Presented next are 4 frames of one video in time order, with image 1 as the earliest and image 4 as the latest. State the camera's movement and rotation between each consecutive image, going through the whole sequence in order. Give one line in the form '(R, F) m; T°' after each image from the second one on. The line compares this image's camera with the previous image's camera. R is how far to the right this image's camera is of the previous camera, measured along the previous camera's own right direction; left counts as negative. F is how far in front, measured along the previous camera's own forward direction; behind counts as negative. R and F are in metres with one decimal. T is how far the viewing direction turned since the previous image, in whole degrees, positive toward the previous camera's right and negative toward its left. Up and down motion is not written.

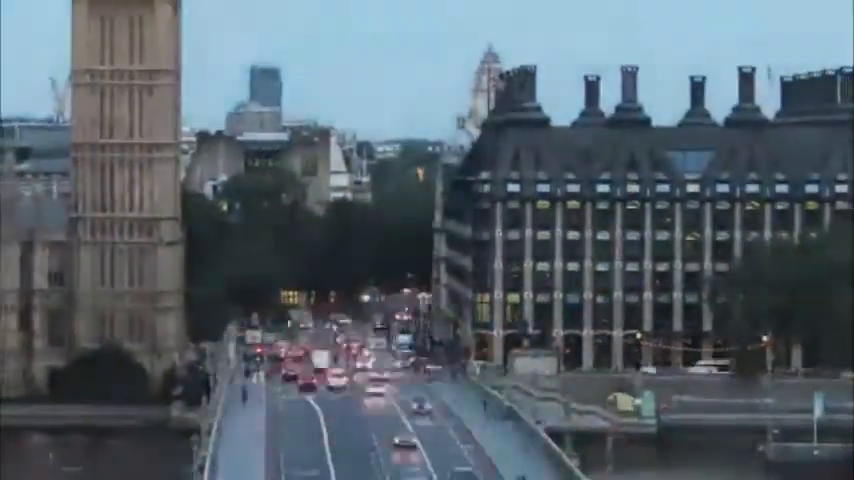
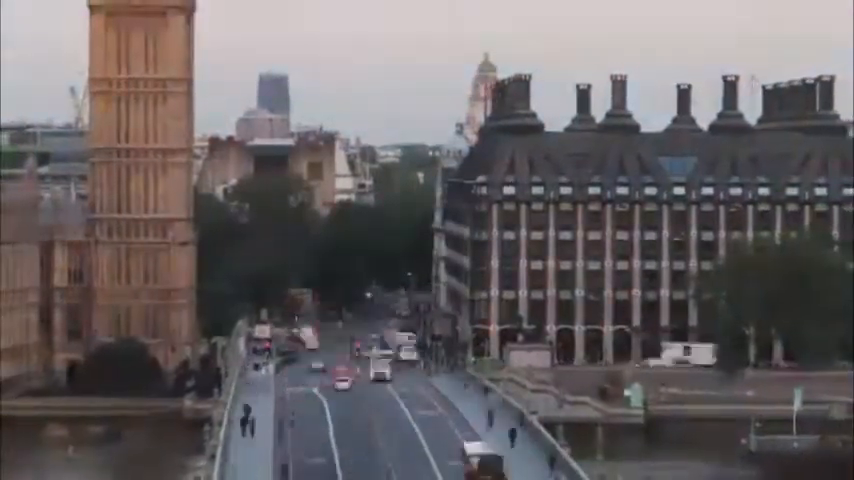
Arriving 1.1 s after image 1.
(0.0, -1.1) m; 0°
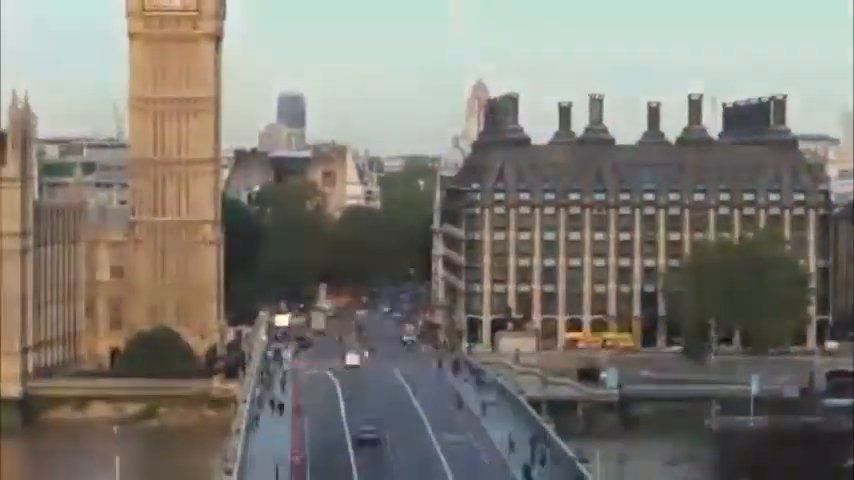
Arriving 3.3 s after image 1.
(+0.1, -2.8) m; 0°
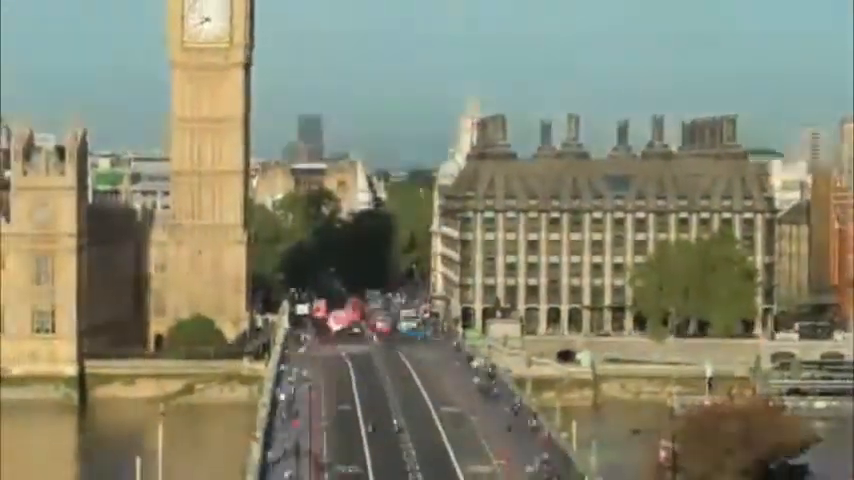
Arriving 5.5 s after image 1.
(+0.1, -3.8) m; 0°
